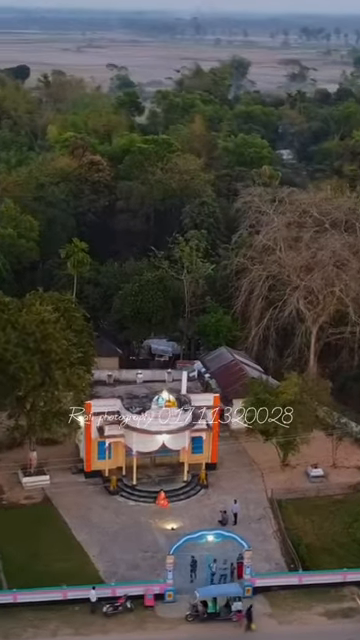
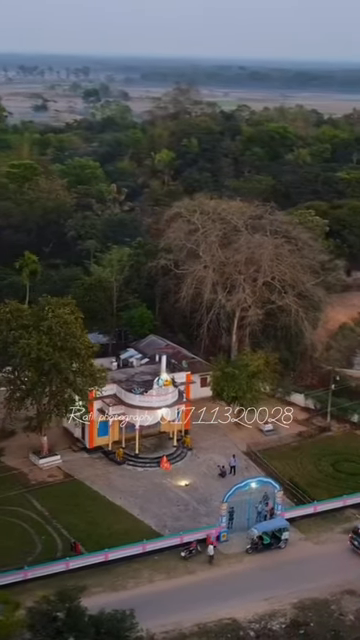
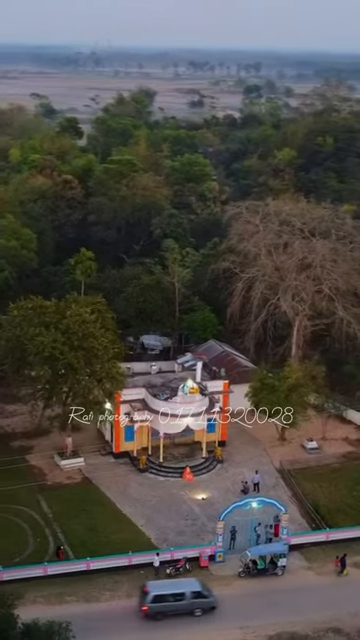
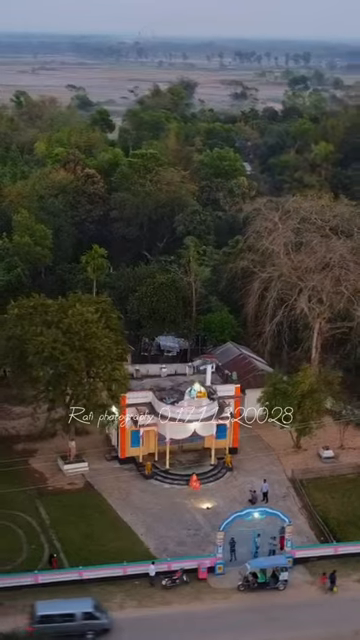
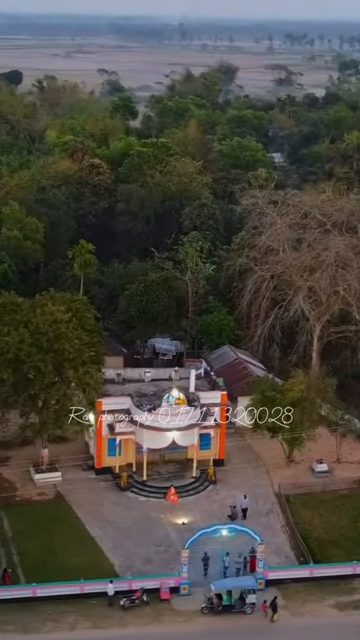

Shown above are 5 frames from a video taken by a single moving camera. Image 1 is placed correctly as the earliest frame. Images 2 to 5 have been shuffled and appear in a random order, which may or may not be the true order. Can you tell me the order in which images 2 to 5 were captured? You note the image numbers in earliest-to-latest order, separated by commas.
5, 4, 3, 2
